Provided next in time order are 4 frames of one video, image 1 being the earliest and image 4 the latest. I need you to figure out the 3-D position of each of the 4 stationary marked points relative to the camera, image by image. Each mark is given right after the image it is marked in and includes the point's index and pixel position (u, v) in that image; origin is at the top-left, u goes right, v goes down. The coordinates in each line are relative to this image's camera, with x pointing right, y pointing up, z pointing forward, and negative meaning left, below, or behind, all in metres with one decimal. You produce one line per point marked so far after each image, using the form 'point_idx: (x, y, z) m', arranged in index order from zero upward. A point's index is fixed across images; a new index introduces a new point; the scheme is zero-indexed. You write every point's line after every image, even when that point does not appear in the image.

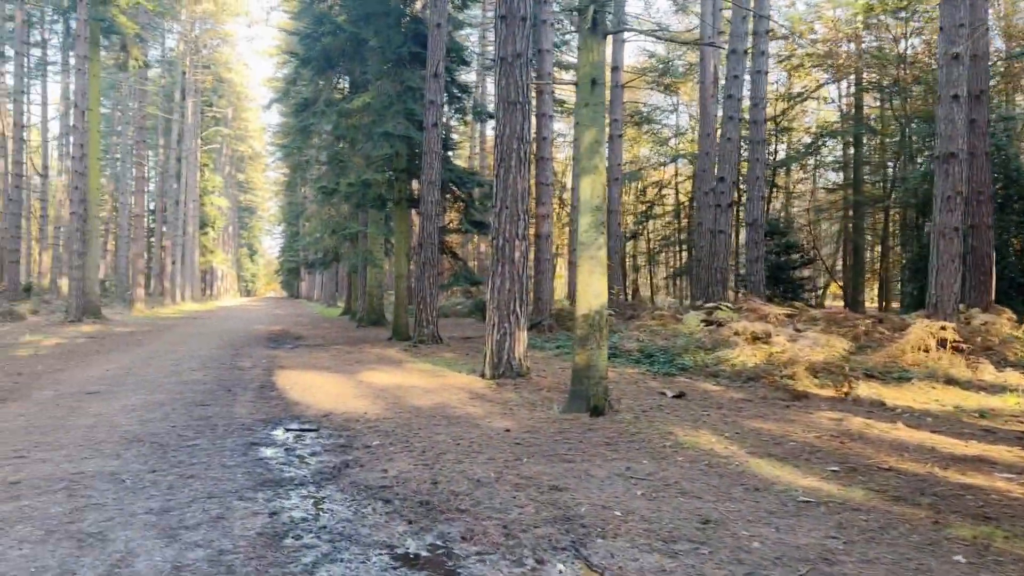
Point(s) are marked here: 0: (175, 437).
0: (-2.5, -1.1, +6.1) m
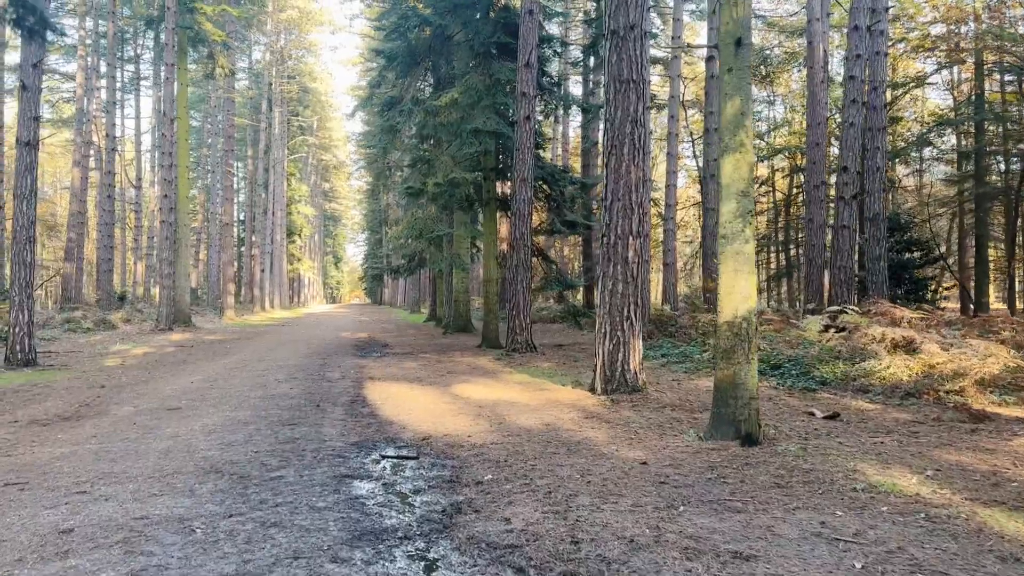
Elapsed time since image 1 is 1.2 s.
0: (-1.6, -1.1, +5.3) m
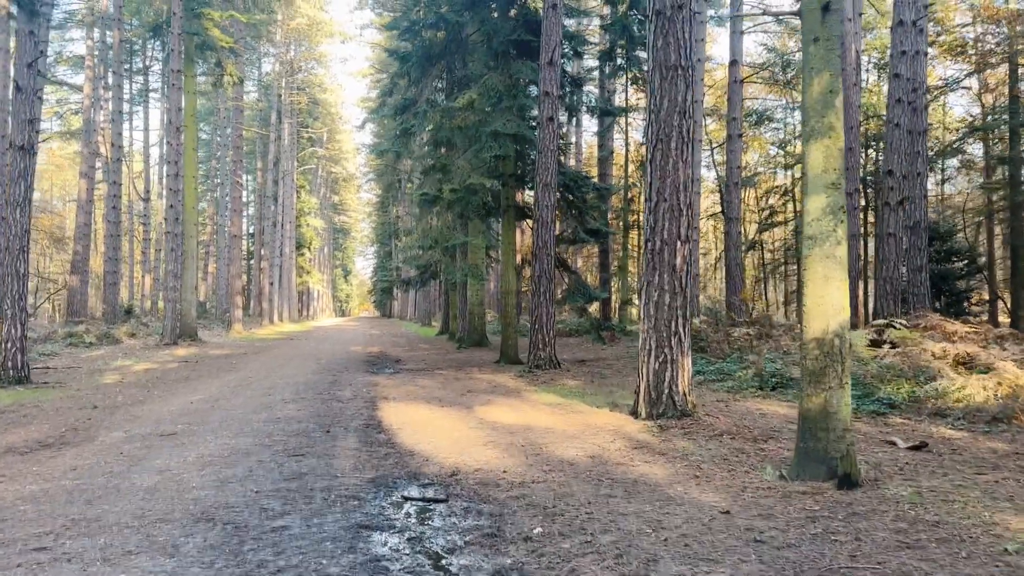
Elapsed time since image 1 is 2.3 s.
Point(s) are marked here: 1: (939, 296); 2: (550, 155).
0: (-1.4, -1.2, +4.4) m
1: (+9.0, -0.2, +17.4) m
2: (+0.6, +2.1, +12.9) m
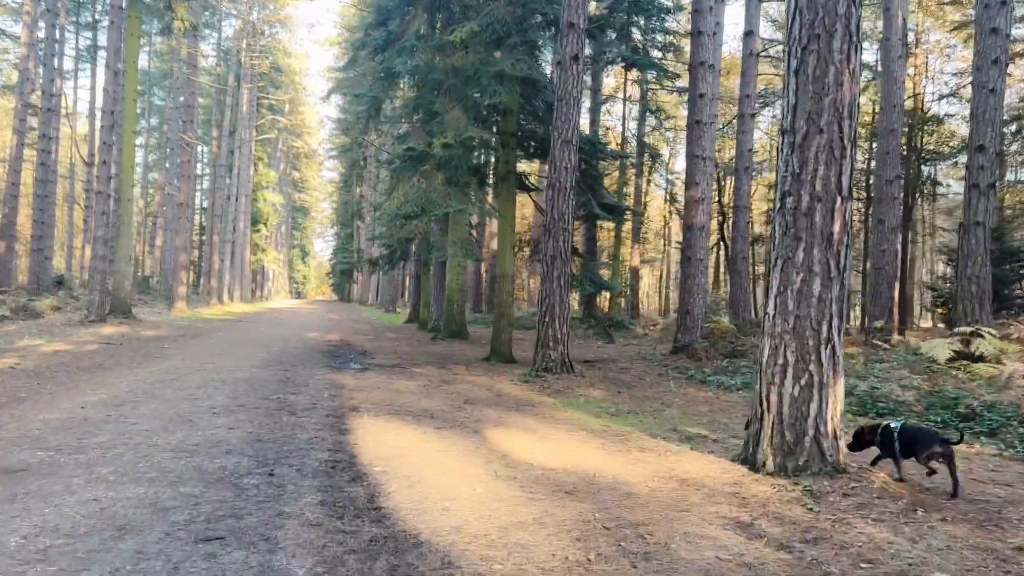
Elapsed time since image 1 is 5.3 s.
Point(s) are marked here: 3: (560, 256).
0: (-0.9, -1.0, +1.7) m
1: (+8.8, -0.2, +15.2) m
2: (+0.7, +2.3, +10.2) m
3: (+0.6, +0.4, +10.2) m
